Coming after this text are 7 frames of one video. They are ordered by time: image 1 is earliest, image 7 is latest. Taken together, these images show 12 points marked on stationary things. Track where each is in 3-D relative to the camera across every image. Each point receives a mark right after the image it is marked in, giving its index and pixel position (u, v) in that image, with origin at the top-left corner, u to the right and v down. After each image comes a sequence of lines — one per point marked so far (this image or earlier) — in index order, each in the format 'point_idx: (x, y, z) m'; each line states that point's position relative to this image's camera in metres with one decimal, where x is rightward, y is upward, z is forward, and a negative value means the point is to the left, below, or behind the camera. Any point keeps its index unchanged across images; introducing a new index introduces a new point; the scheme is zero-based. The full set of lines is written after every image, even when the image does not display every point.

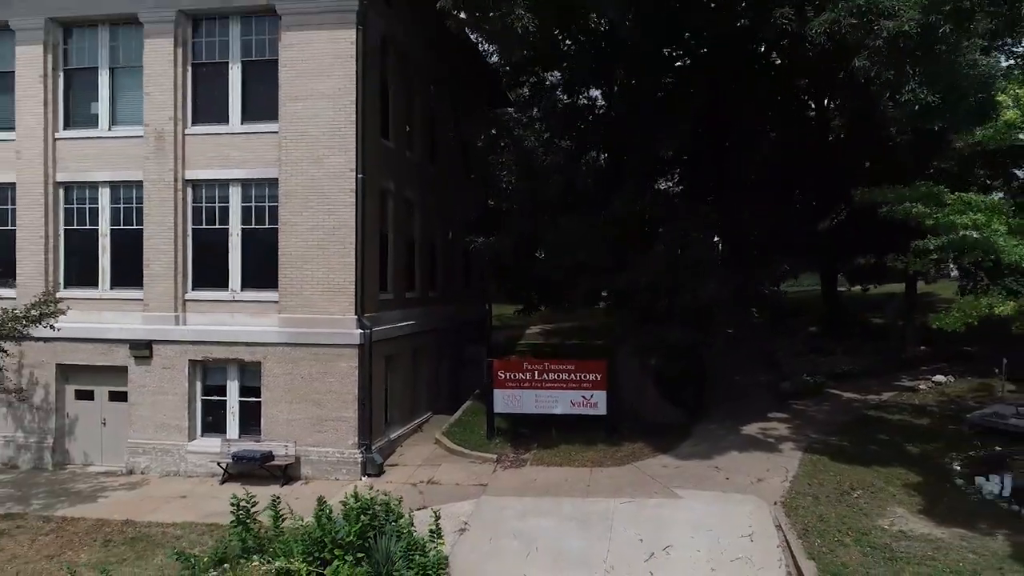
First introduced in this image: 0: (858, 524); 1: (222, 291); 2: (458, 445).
0: (+4.9, -3.4, +10.3) m
1: (-5.4, 0.0, +13.5) m
2: (-1.0, -3.1, +14.5) m
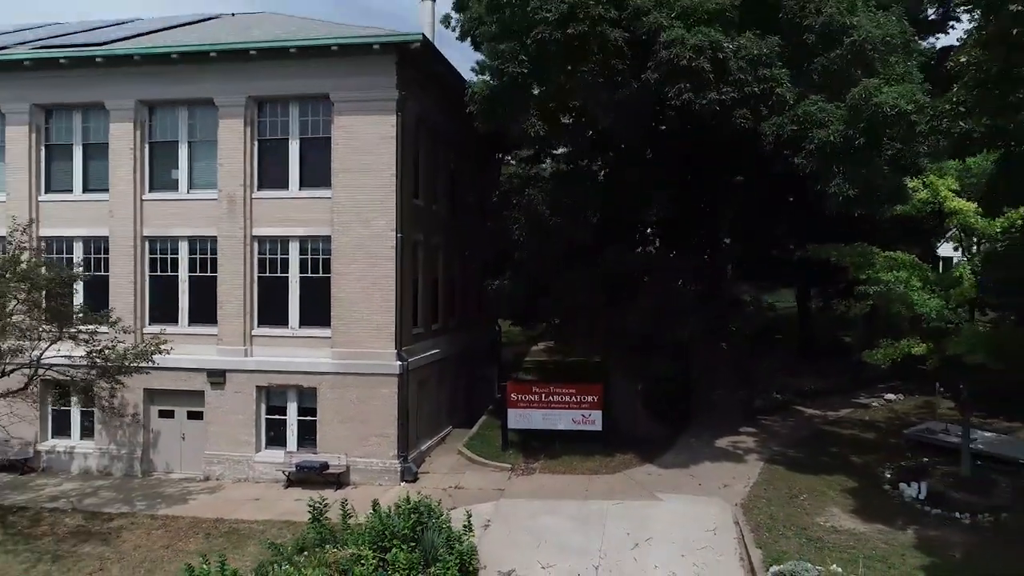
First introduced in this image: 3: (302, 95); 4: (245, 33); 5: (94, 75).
0: (+5.2, -4.2, +13.1) m
1: (-5.1, -0.9, +16.2) m
2: (-0.8, -4.0, +17.2) m
3: (-4.6, +4.2, +15.9) m
4: (-6.1, +5.9, +16.8) m
5: (-9.5, +4.8, +16.4) m
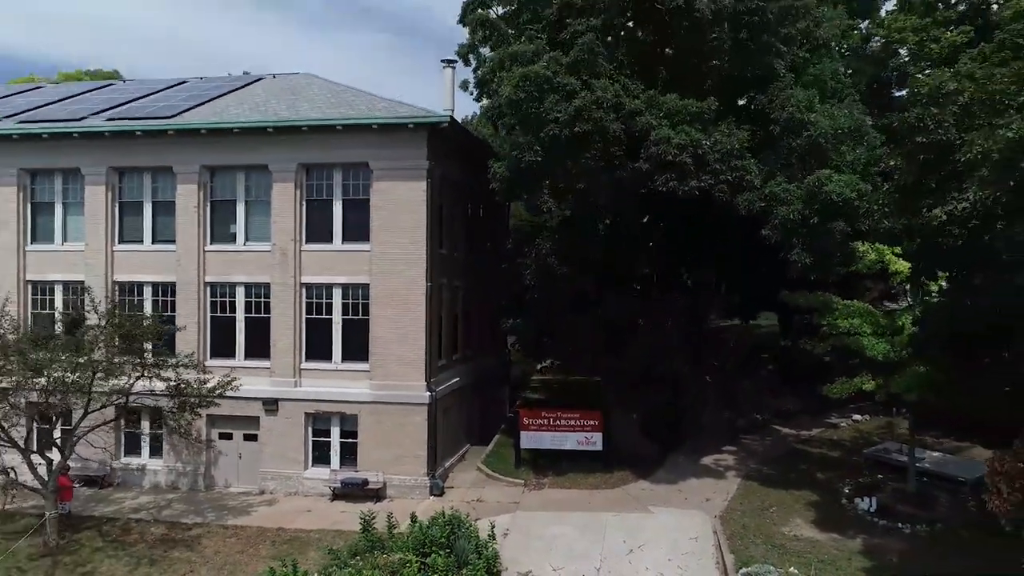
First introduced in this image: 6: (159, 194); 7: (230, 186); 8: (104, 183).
0: (+5.5, -5.2, +15.7) m
1: (-4.8, -1.9, +18.8) m
2: (-0.5, -5.0, +19.8) m
3: (-4.2, +3.2, +18.4) m
4: (-5.8, +4.9, +19.4) m
5: (-9.1, +3.8, +19.0) m
6: (-9.5, +2.5, +19.5) m
7: (-7.5, +2.7, +19.2) m
8: (-10.9, +2.8, +19.4) m
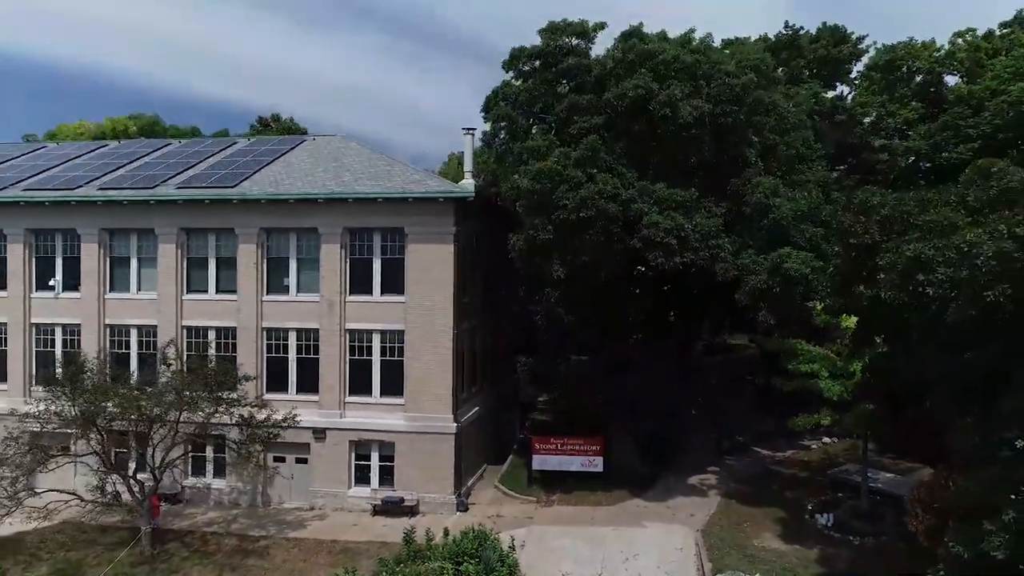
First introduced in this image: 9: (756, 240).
0: (+6.0, -6.6, +18.8) m
1: (-4.4, -3.3, +22.0) m
2: (0.0, -6.4, +23.0) m
3: (-3.8, +1.8, +21.6) m
4: (-5.4, +3.5, +22.5) m
5: (-8.7, +2.4, +22.1) m
6: (-9.1, +1.2, +22.7) m
7: (-7.0, +1.3, +22.3) m
8: (-10.5, +1.4, +22.5) m
9: (+6.3, +1.2, +18.8) m
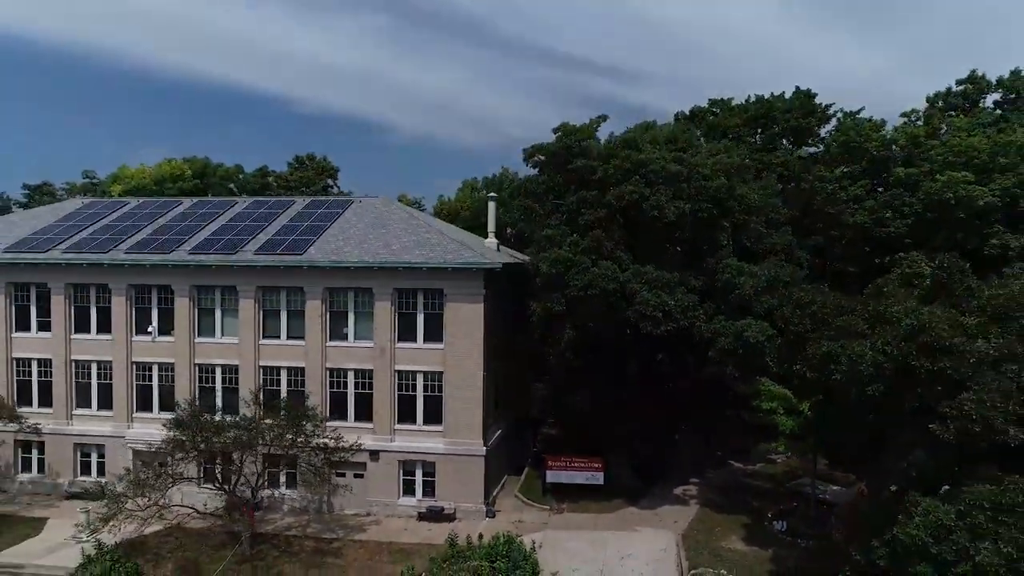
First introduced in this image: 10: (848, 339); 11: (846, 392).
0: (+6.6, -8.5, +24.0) m
1: (-3.7, -5.1, +27.1) m
2: (+0.6, -8.2, +28.2) m
3: (-3.1, 0.0, +26.6) m
4: (-4.7, +1.7, +27.4) m
5: (-8.0, +0.6, +27.1) m
6: (-8.4, -0.6, +27.6) m
7: (-6.4, -0.5, +27.3) m
8: (-9.8, -0.4, +27.5) m
9: (+7.0, -0.7, +23.7) m
10: (+8.0, -1.2, +17.2) m
11: (+8.0, -2.5, +17.3) m
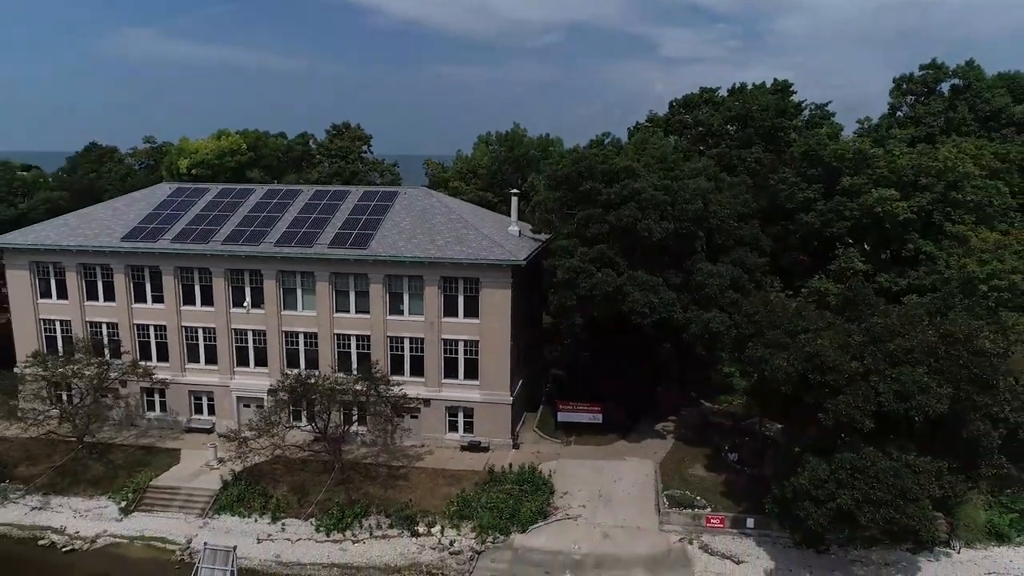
0: (+7.6, -8.3, +32.6) m
1: (-2.7, -4.4, +35.1) m
2: (+1.6, -7.3, +36.7) m
3: (-2.2, +0.5, +33.8) m
4: (-3.7, +2.3, +34.5) m
5: (-7.0, +1.2, +34.2) m
6: (-7.4, +0.1, +35.0) m
7: (-5.4, +0.2, +34.6) m
8: (-8.9, +0.3, +34.8) m
9: (+8.0, -0.6, +31.2) m
10: (+9.0, -2.1, +24.8) m
11: (+9.0, -3.3, +25.1) m
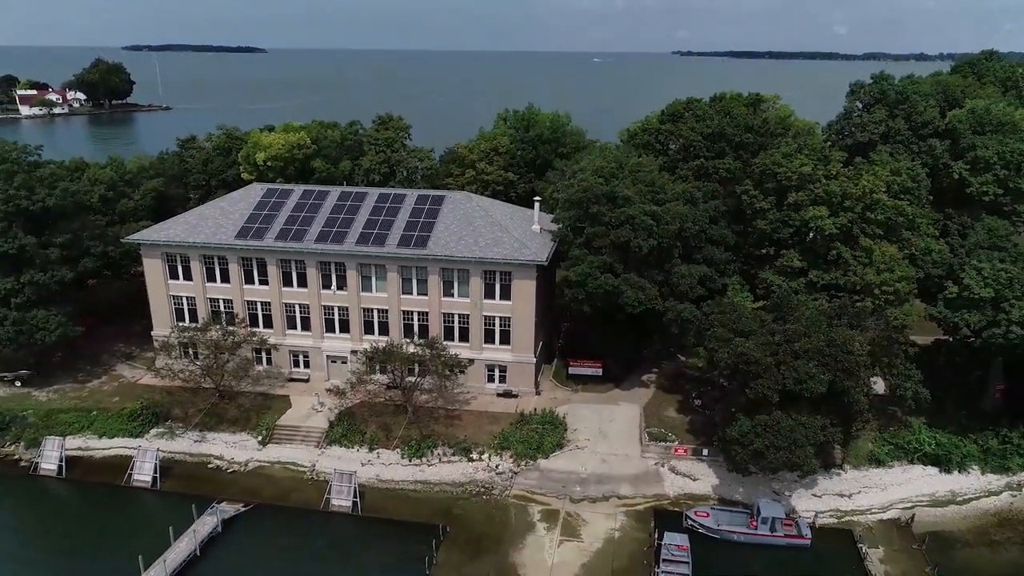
0: (+9.1, -7.8, +44.9) m
1: (-1.2, -3.7, +46.9) m
2: (+3.1, -6.3, +48.8) m
3: (-0.6, +1.1, +44.9) m
4: (-2.2, +2.9, +45.3) m
5: (-5.5, +1.8, +45.2) m
6: (-5.9, +0.8, +46.1) m
7: (-3.9, +0.8, +45.8) m
8: (-7.3, +1.0, +45.9) m
9: (+9.5, -0.4, +42.5) m
10: (+10.5, -2.8, +36.4) m
11: (+10.5, -3.9, +36.8) m
